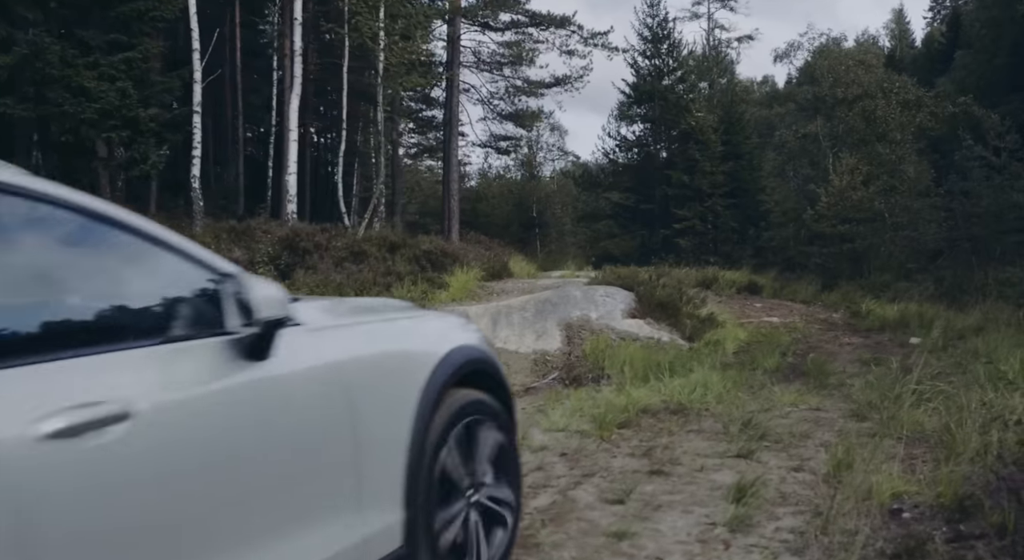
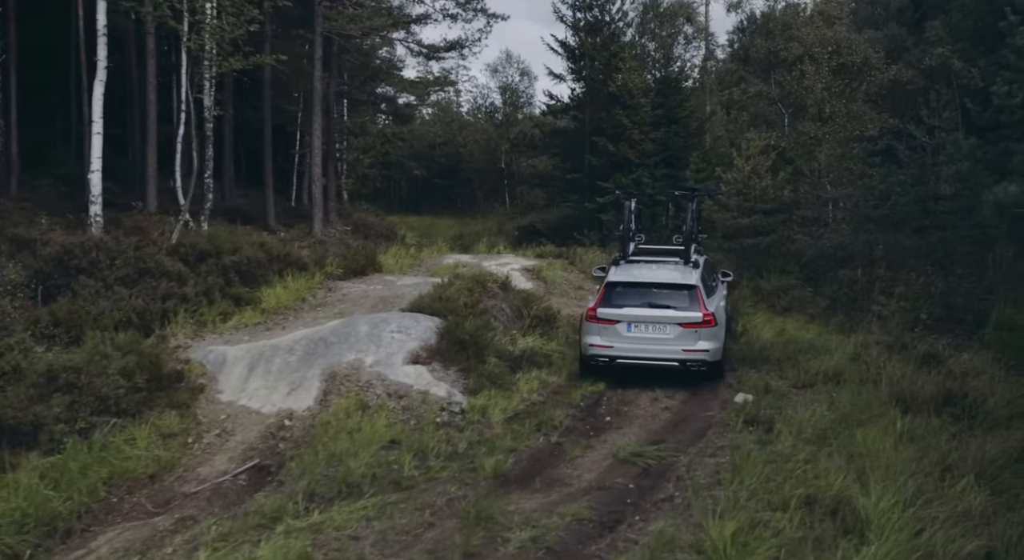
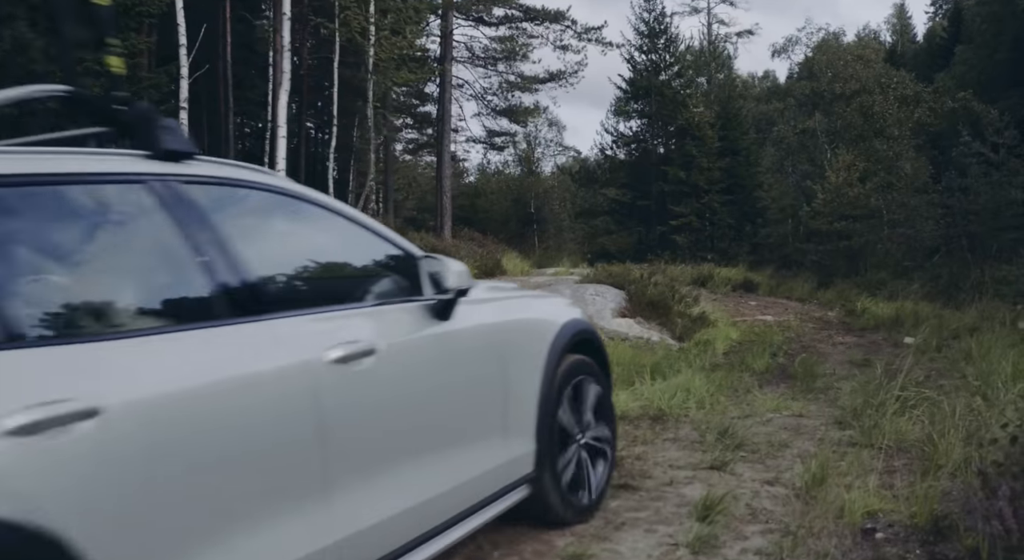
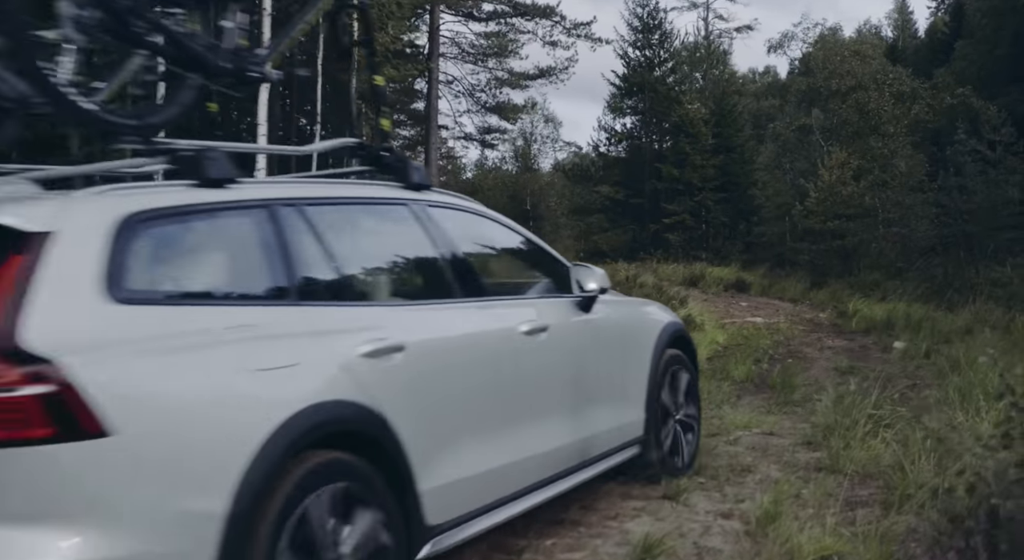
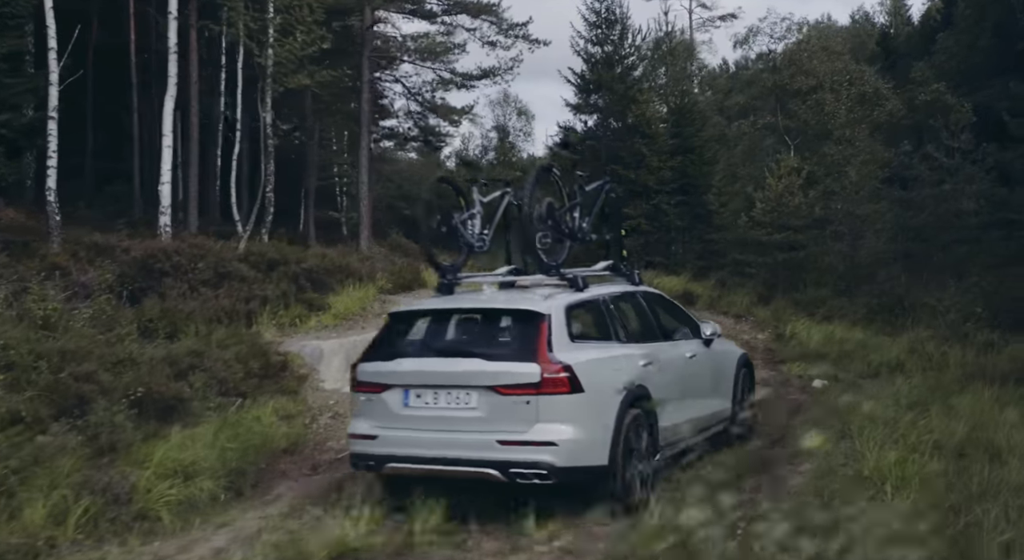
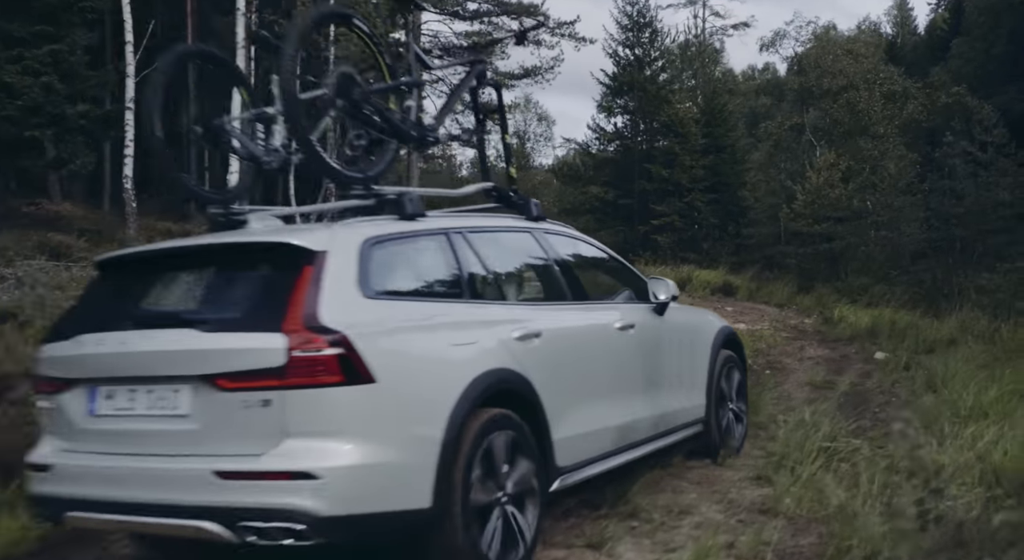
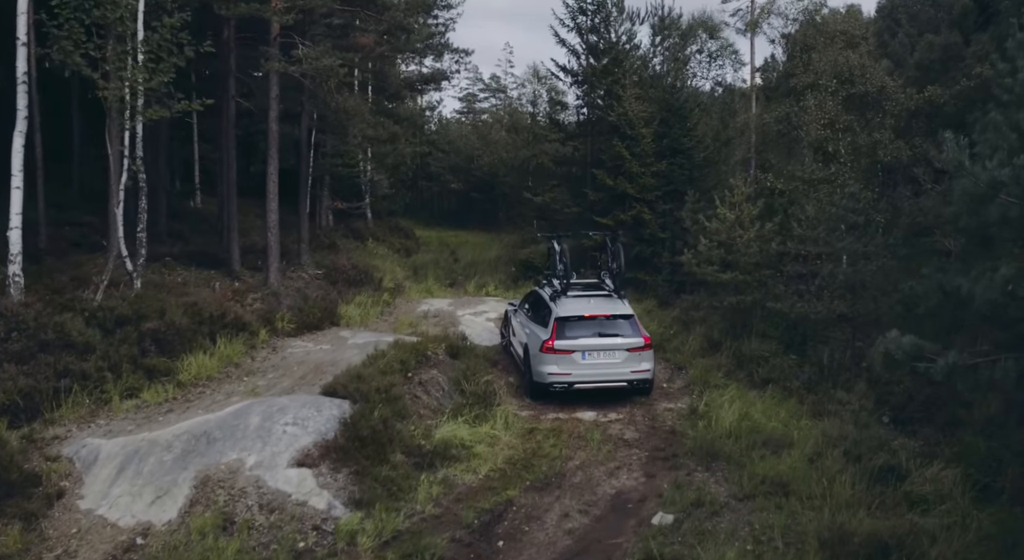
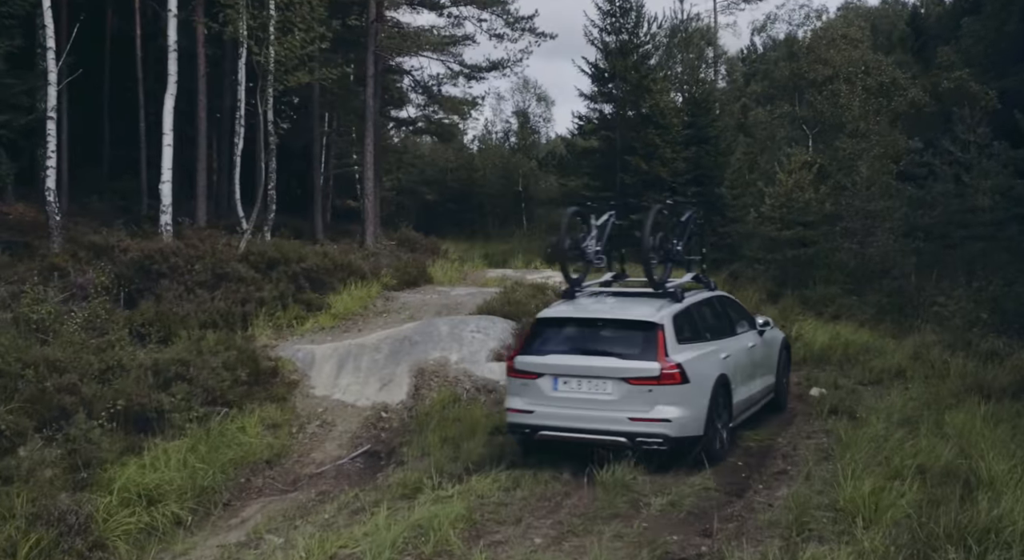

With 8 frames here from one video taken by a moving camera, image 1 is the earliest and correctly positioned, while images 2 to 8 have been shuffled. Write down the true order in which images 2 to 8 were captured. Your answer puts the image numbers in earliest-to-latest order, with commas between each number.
3, 4, 6, 5, 8, 2, 7
